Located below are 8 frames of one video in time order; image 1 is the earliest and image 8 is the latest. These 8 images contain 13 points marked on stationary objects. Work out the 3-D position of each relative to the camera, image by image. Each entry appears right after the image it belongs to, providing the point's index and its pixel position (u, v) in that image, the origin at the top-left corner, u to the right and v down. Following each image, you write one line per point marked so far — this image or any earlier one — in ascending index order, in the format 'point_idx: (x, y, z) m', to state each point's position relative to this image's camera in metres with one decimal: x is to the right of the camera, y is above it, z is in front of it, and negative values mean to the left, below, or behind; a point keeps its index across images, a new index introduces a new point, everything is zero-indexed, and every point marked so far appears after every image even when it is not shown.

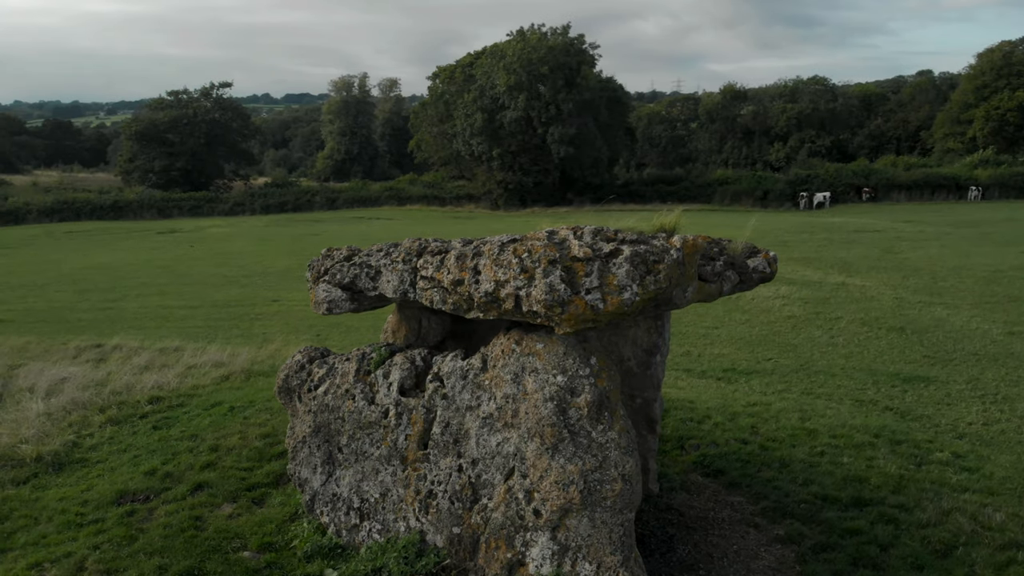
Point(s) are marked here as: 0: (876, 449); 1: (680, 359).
0: (+4.2, -1.8, +9.4) m
1: (+3.1, -1.3, +14.9) m
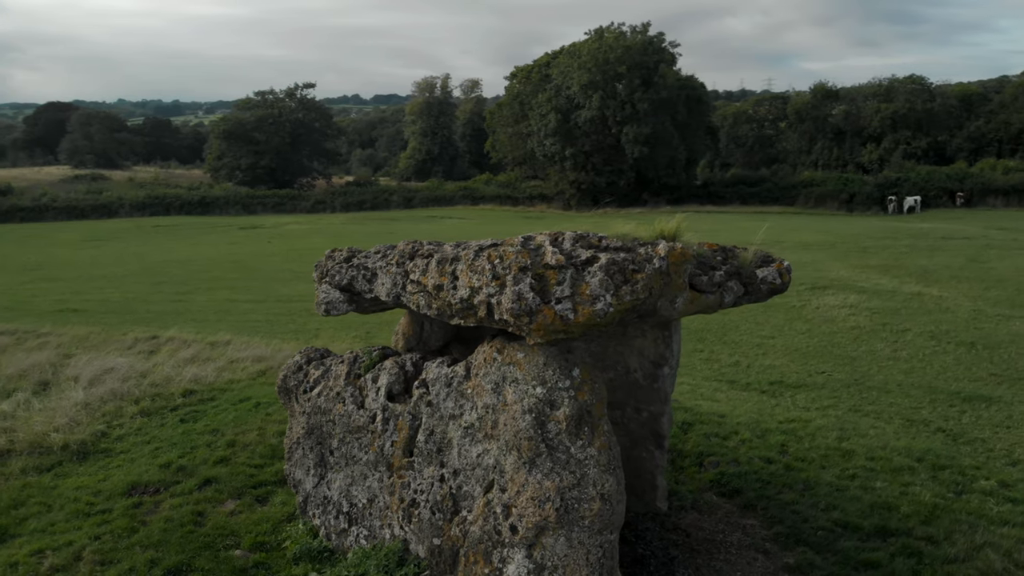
0: (+4.3, -2.0, +8.8) m
1: (+3.8, -1.4, +14.3) m
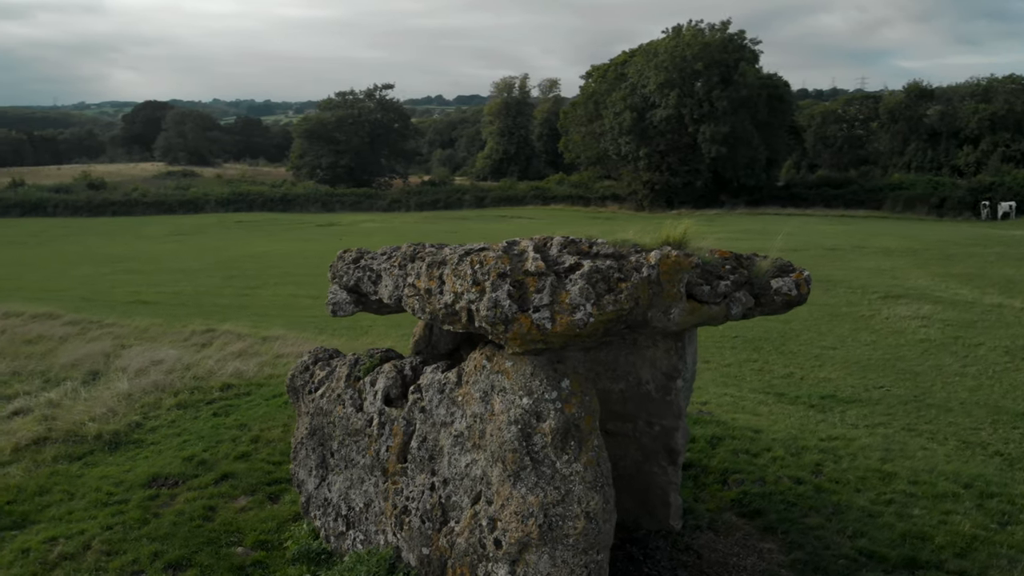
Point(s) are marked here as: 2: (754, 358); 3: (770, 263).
0: (+4.4, -2.1, +8.2) m
1: (+4.4, -1.6, +13.7) m
2: (+4.6, -1.3, +15.5) m
3: (+2.0, +0.2, +6.5) m
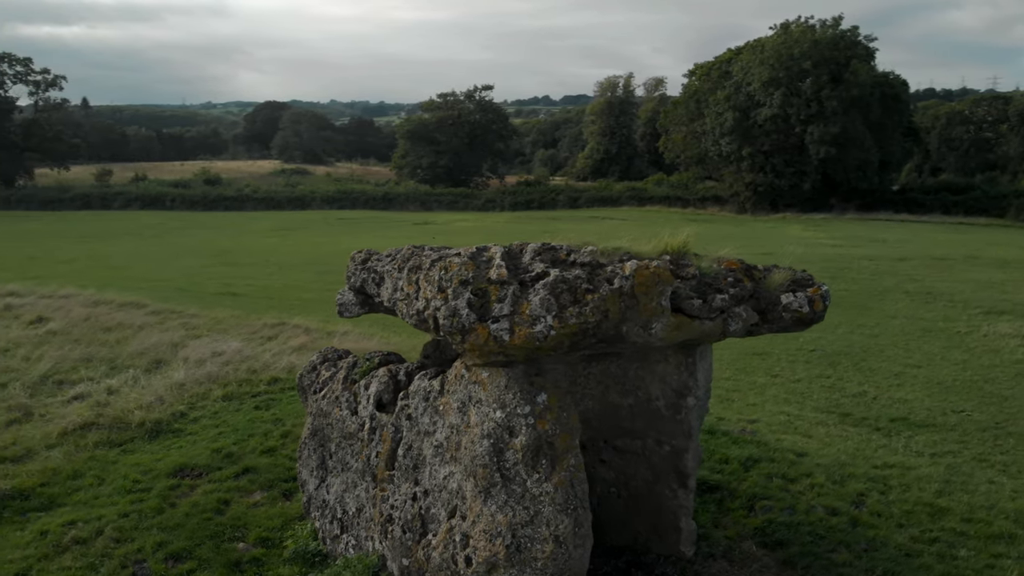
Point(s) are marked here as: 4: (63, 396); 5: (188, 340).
0: (+4.5, -2.3, +7.3) m
1: (+5.2, -1.7, +12.9) m
2: (+5.6, -1.5, +14.6) m
3: (+2.0, +0.1, +6.0) m
4: (-6.2, -1.5, +11.4) m
5: (-5.8, -0.9, +14.8) m
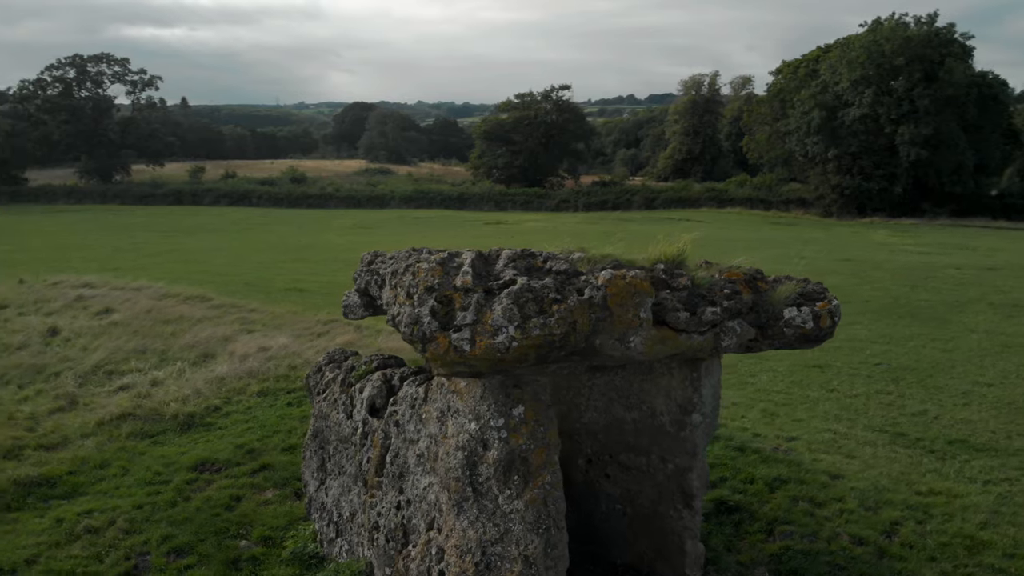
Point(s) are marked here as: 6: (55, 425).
0: (+4.5, -2.4, +6.7) m
1: (+5.8, -1.9, +12.1) m
2: (+6.3, -1.7, +13.8) m
3: (+1.9, 0.0, +5.6) m
4: (-5.7, -1.4, +11.8) m
5: (-5.0, -0.9, +15.1) m
6: (-5.6, -1.7, +10.0) m
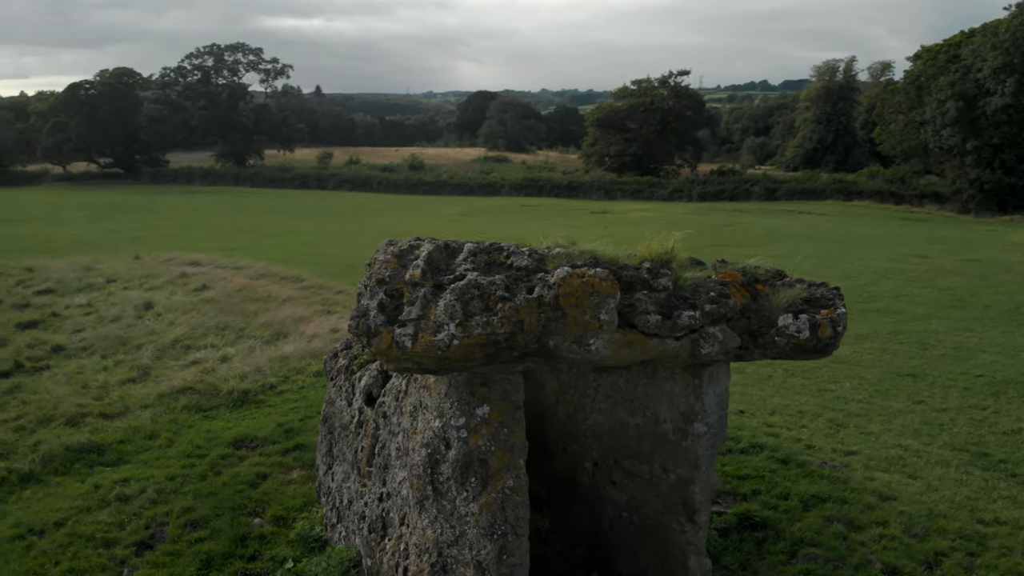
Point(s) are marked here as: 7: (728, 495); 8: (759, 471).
0: (+4.4, -2.6, +5.9) m
1: (+6.5, -2.0, +11.0) m
2: (+7.3, -1.8, +12.6) m
3: (+1.7, 0.0, +5.2) m
4: (-4.9, -1.1, +12.4) m
5: (-3.7, -0.5, +15.6) m
6: (-5.0, -1.4, +10.6) m
7: (+2.0, -2.0, +7.7) m
8: (+2.5, -1.8, +8.2) m
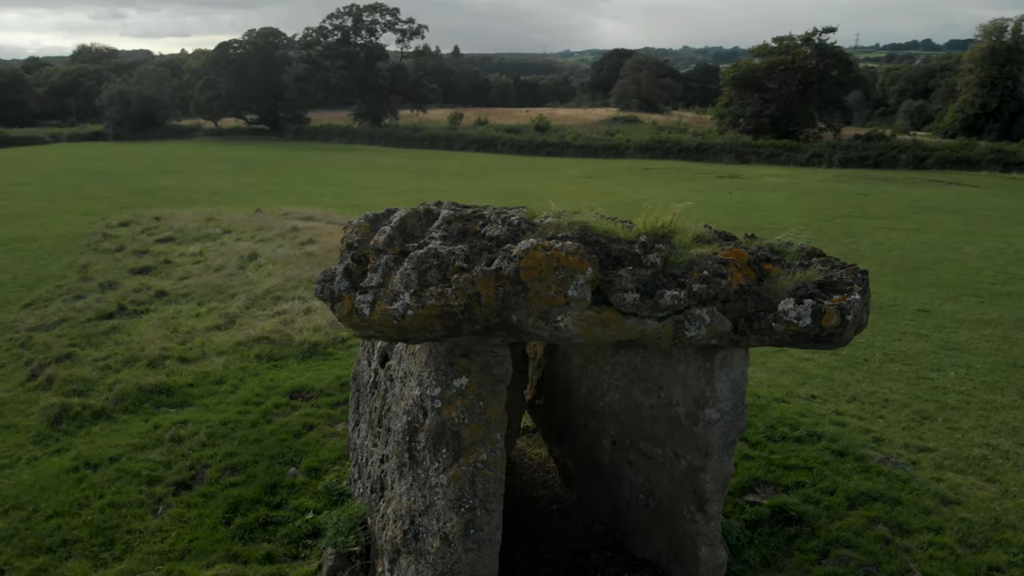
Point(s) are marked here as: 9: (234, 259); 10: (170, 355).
0: (+4.2, -2.5, +5.1) m
1: (+7.2, -1.9, +9.8) m
2: (+8.2, -1.6, +11.2) m
3: (+1.6, +0.1, +4.7) m
4: (-3.8, -0.3, +12.9) m
5: (-2.1, +0.3, +15.9) m
6: (-4.2, -0.7, +11.2) m
7: (+2.3, -1.8, +7.3) m
8: (+2.8, -1.6, +7.7) m
9: (-5.5, +0.6, +16.3) m
10: (-4.4, -0.9, +10.5) m
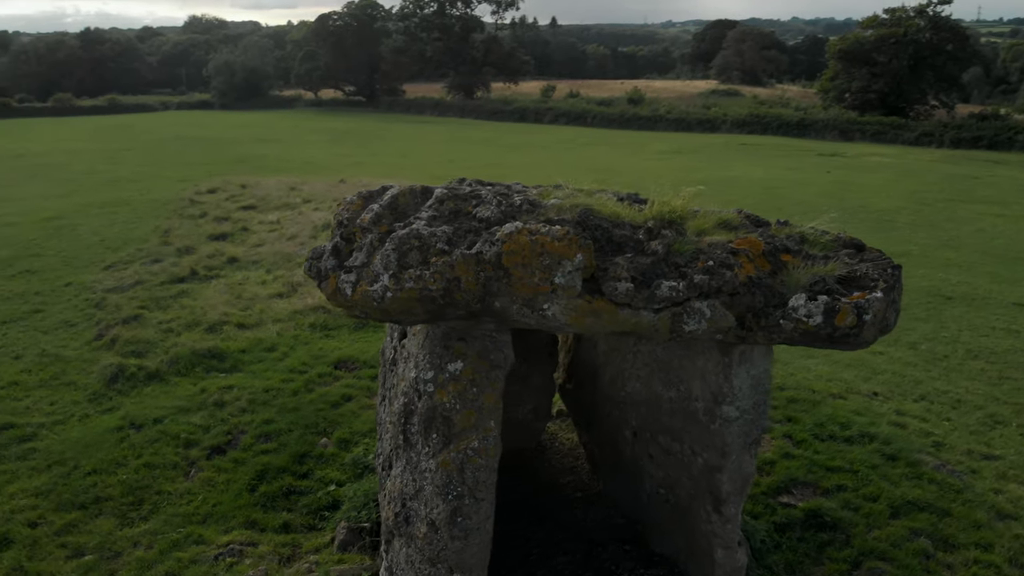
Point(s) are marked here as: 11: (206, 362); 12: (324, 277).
0: (+4.1, -2.6, +4.5) m
1: (+7.6, -1.9, +8.8) m
2: (+8.8, -1.6, +10.1) m
3: (+1.6, +0.1, +4.3) m
4: (-2.9, +0.1, +13.1) m
5: (-0.8, +0.8, +15.8) m
6: (-3.5, -0.3, +11.5) m
7: (+2.5, -1.7, +6.9) m
8: (+3.0, -1.5, +7.2) m
9: (-4.1, +1.2, +16.7) m
10: (-3.7, -0.4, +10.8) m
11: (-3.5, -0.9, +9.4) m
12: (-1.0, +0.1, +4.4) m
